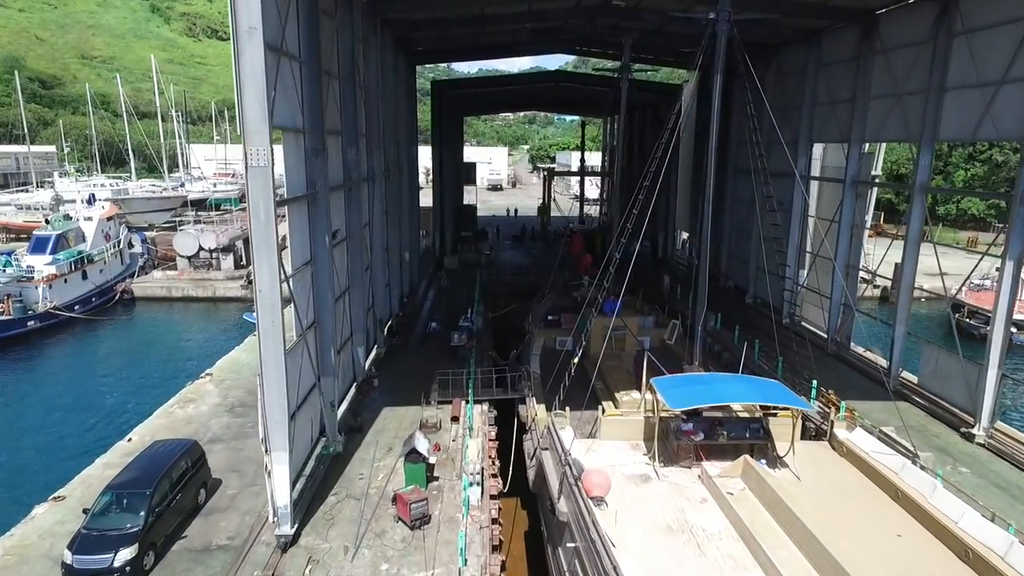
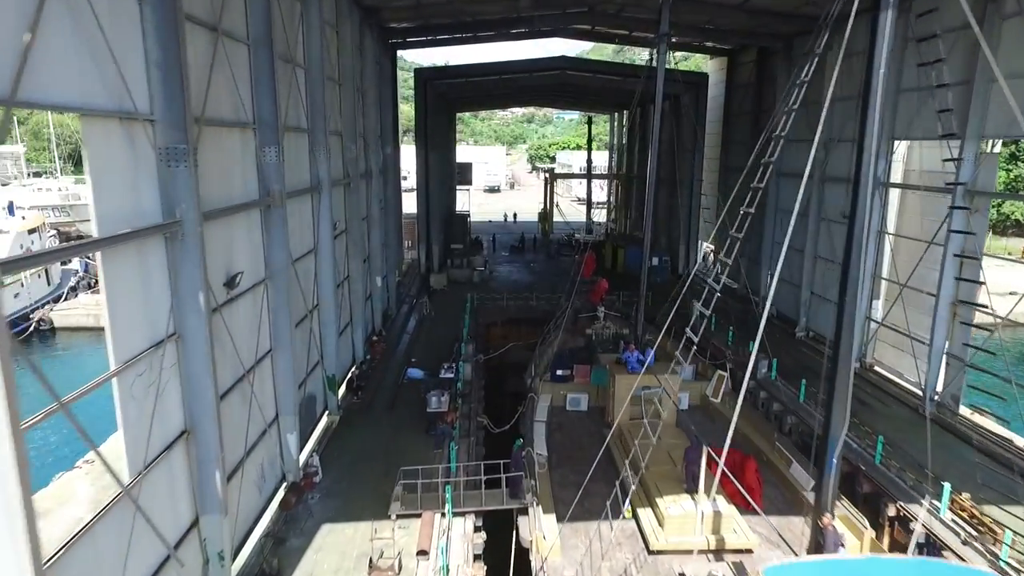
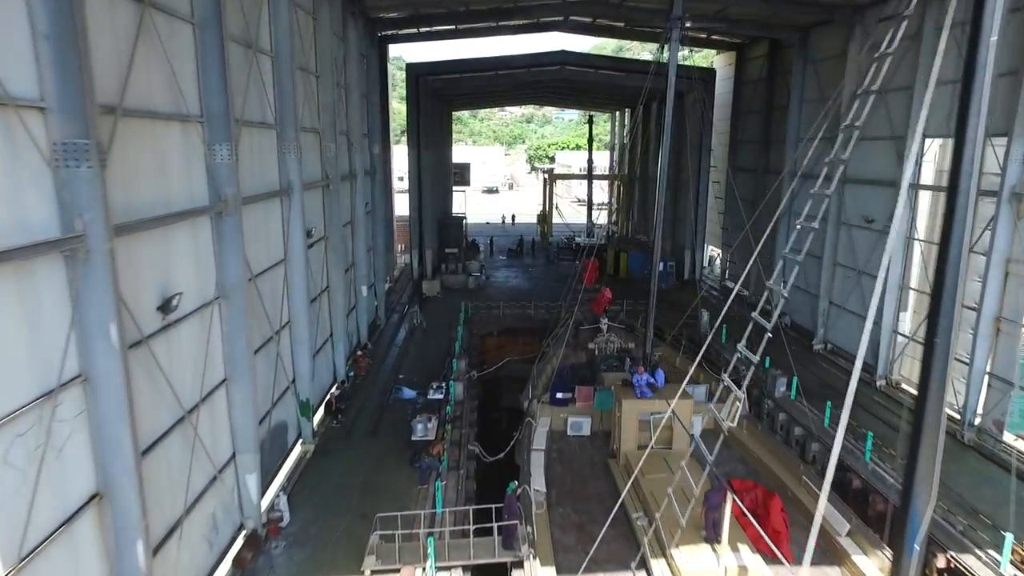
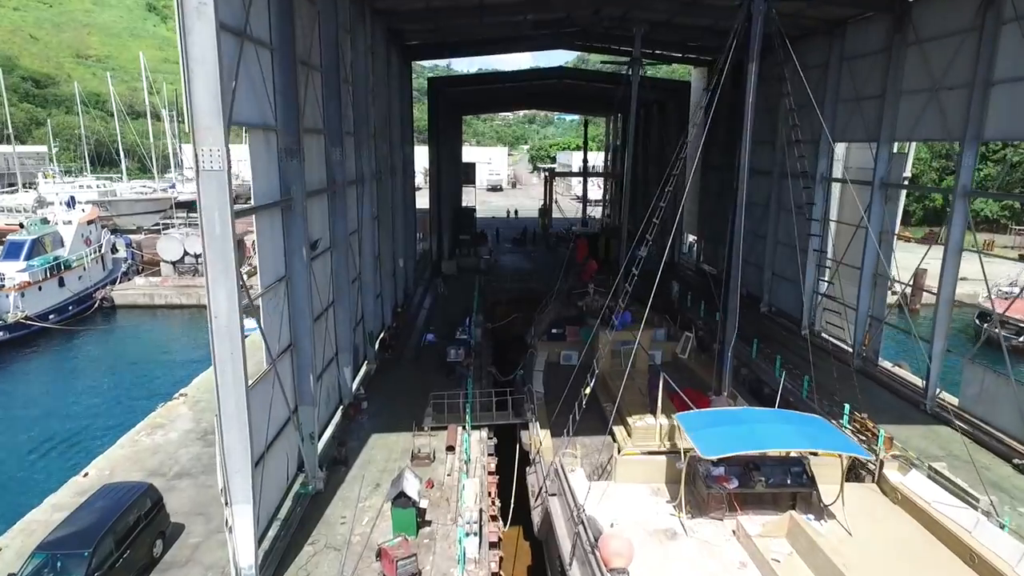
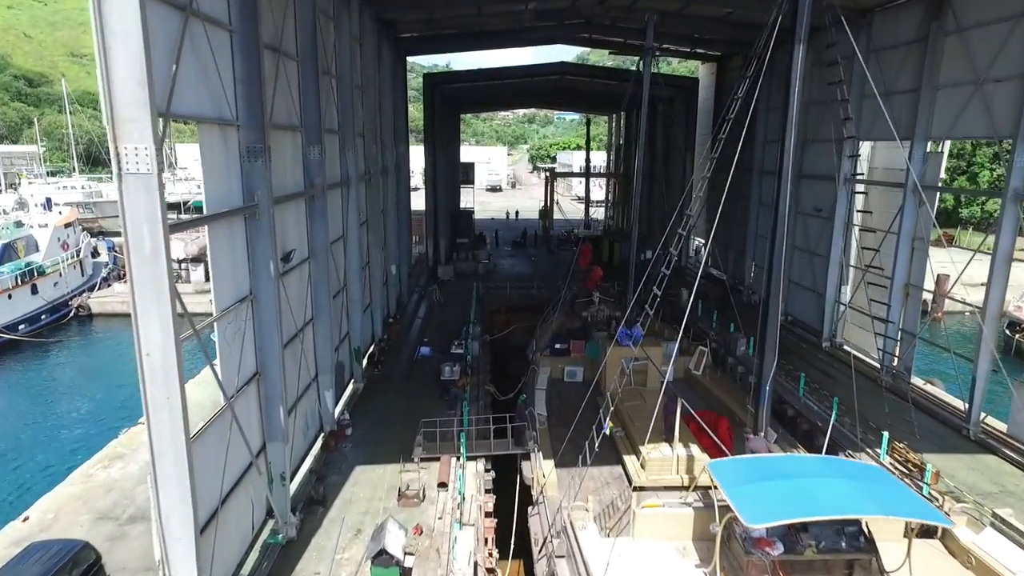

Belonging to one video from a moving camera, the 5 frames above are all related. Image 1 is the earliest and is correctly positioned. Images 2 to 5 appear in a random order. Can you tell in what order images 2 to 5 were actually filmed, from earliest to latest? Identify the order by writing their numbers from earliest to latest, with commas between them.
4, 5, 2, 3
